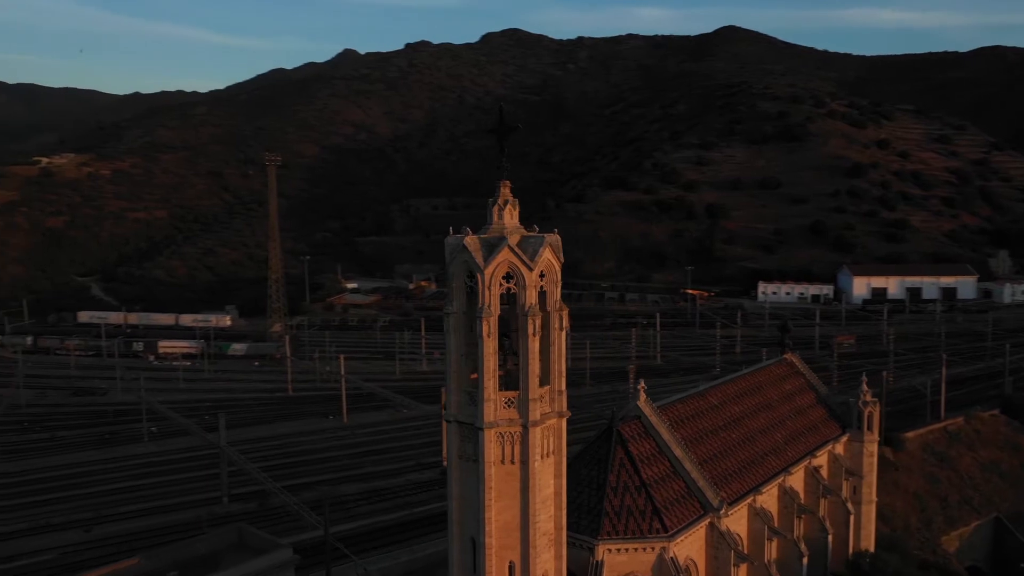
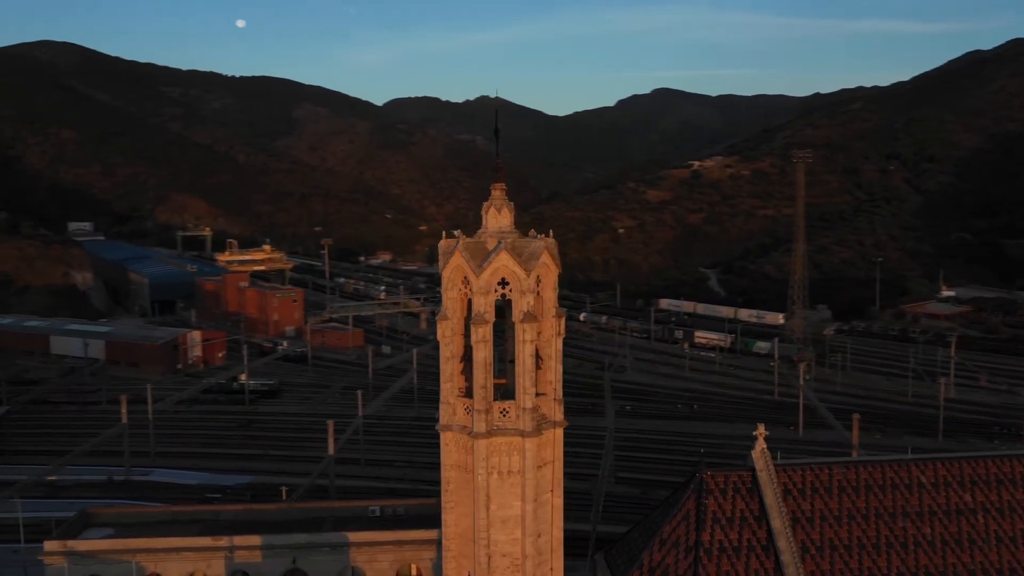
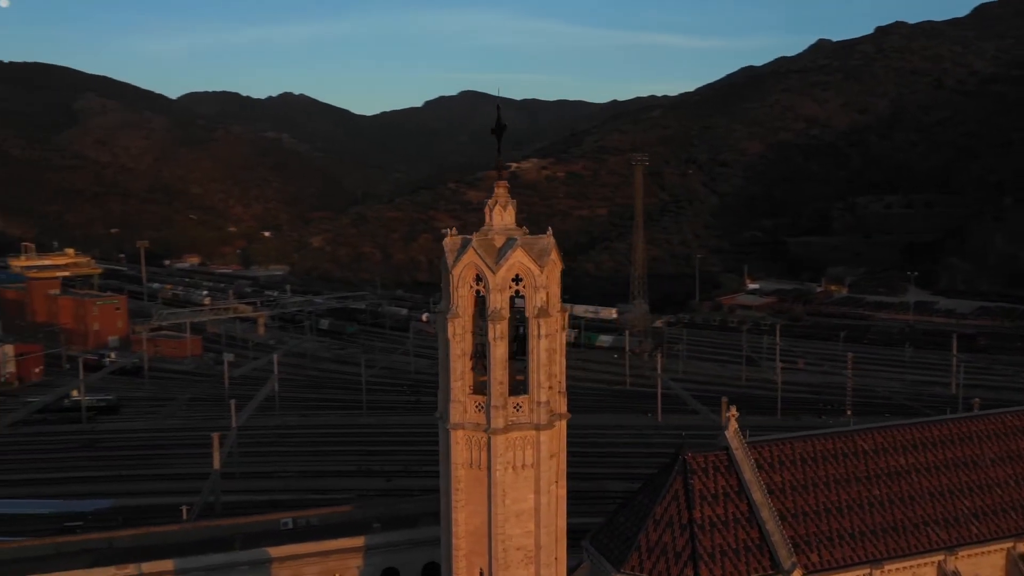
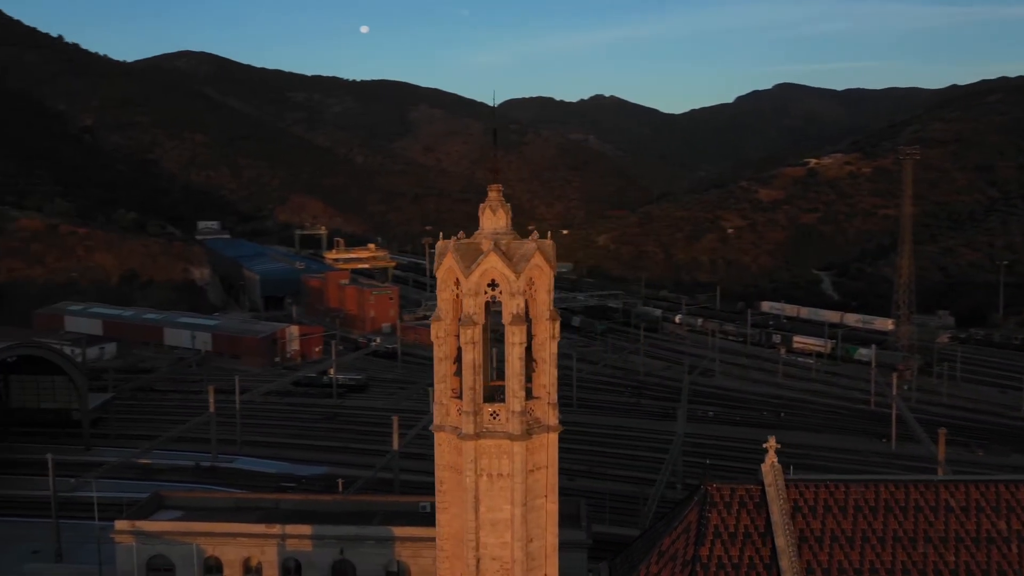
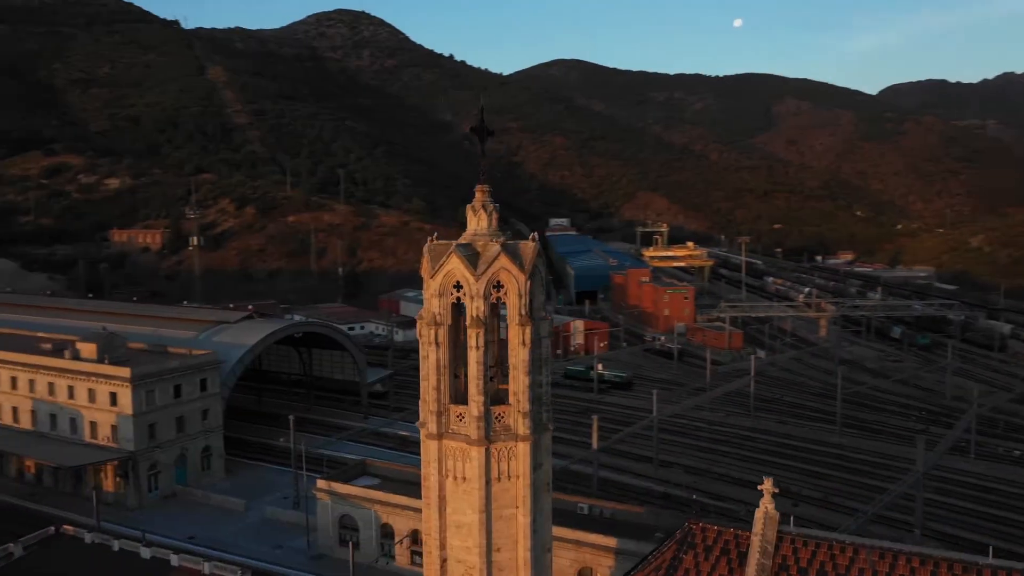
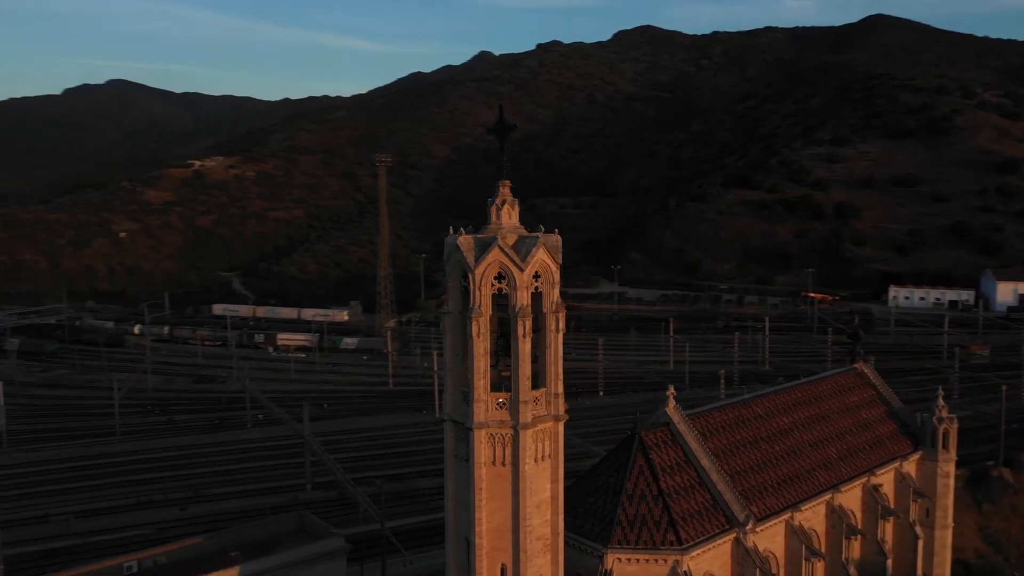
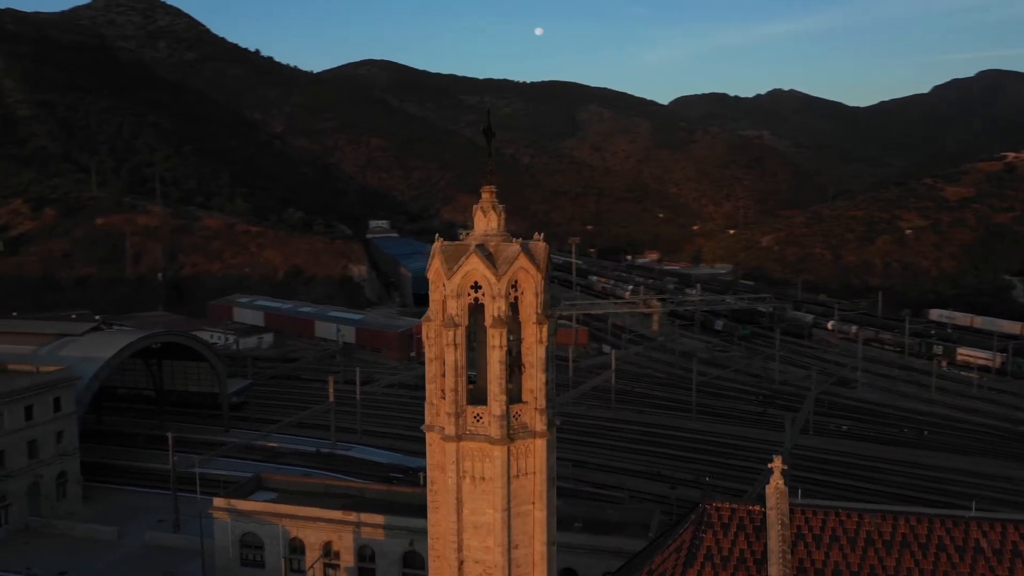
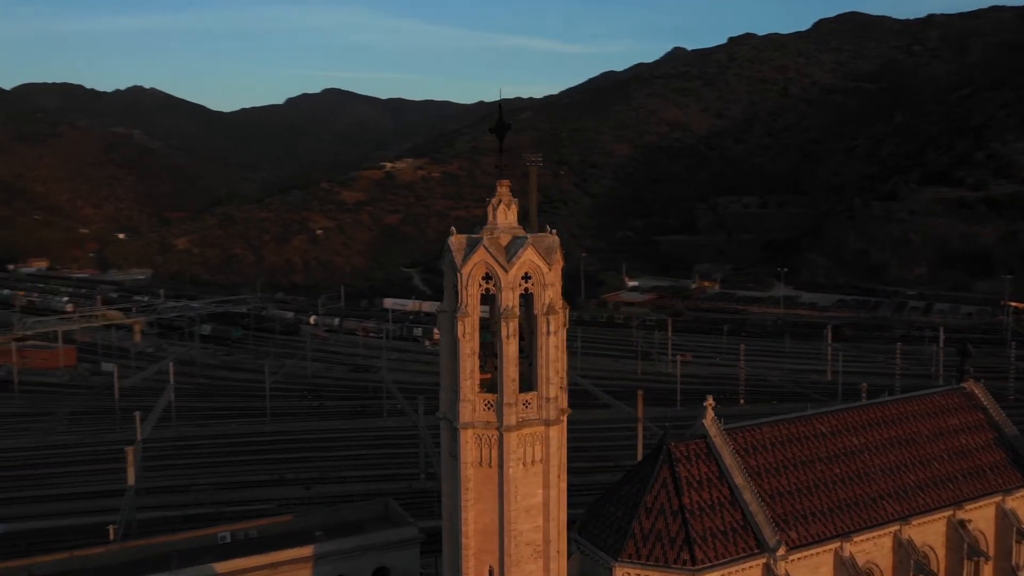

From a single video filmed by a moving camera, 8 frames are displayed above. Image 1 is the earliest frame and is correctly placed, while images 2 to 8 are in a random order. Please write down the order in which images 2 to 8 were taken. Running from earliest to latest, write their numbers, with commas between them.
6, 8, 3, 2, 4, 7, 5
